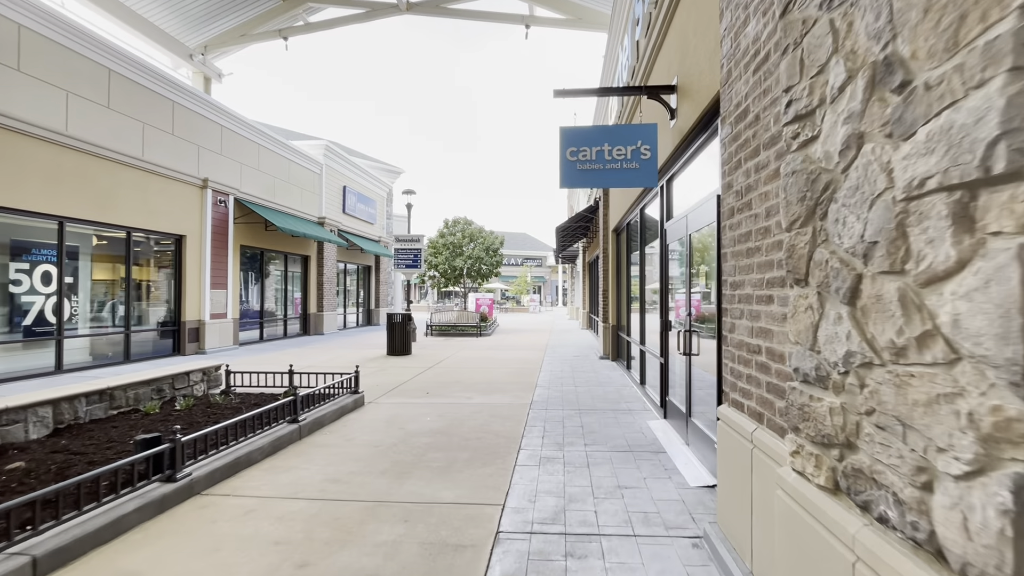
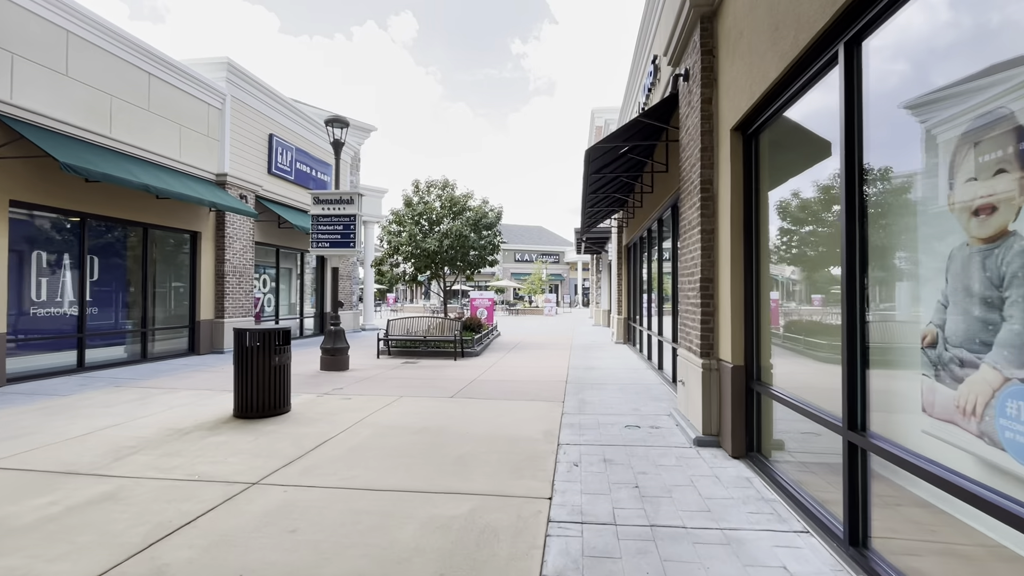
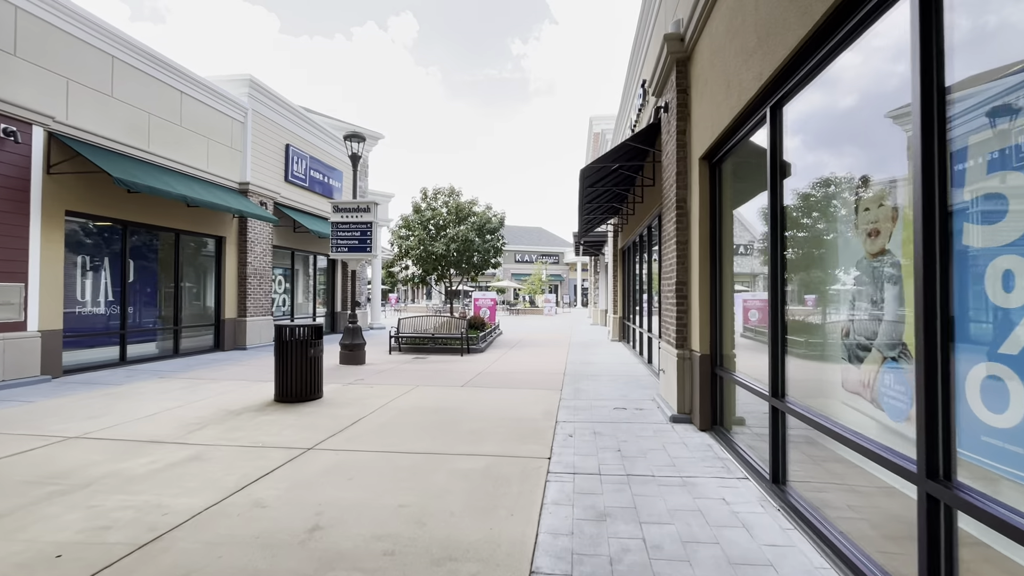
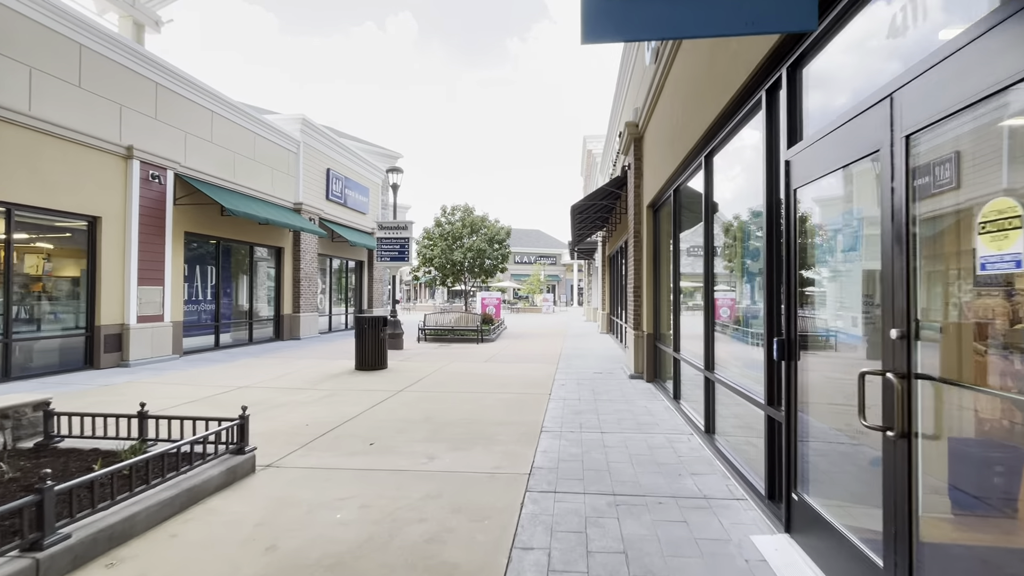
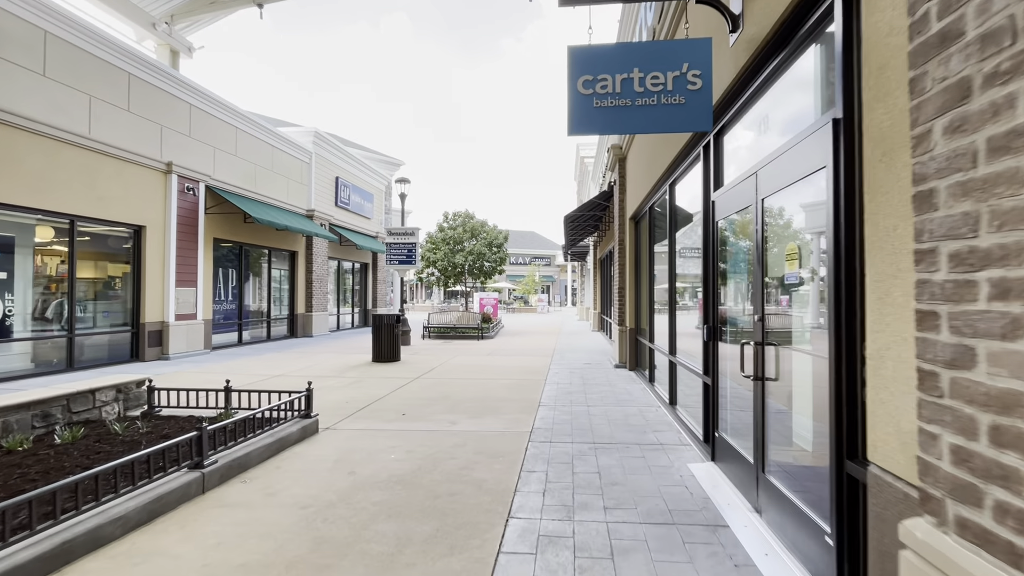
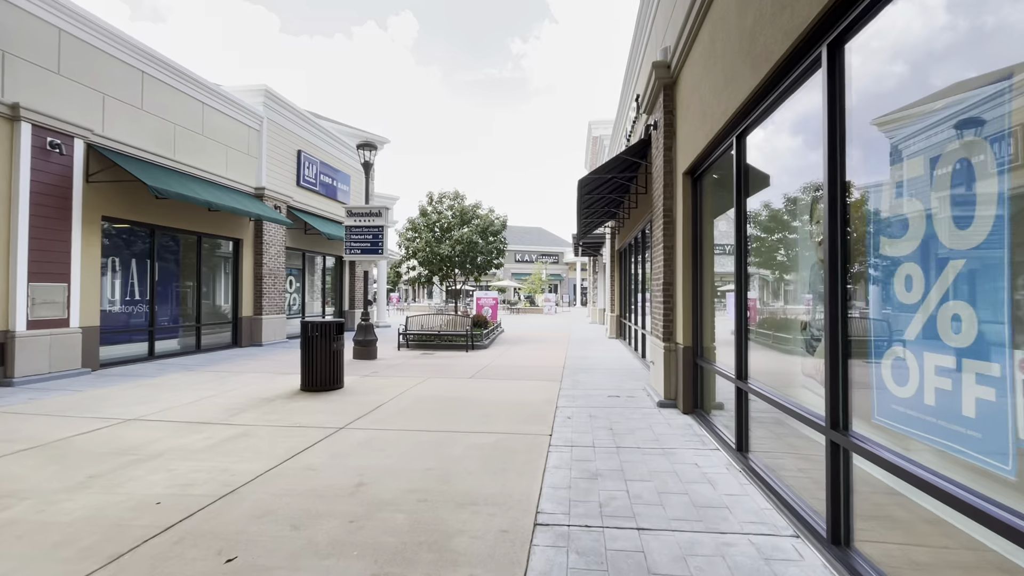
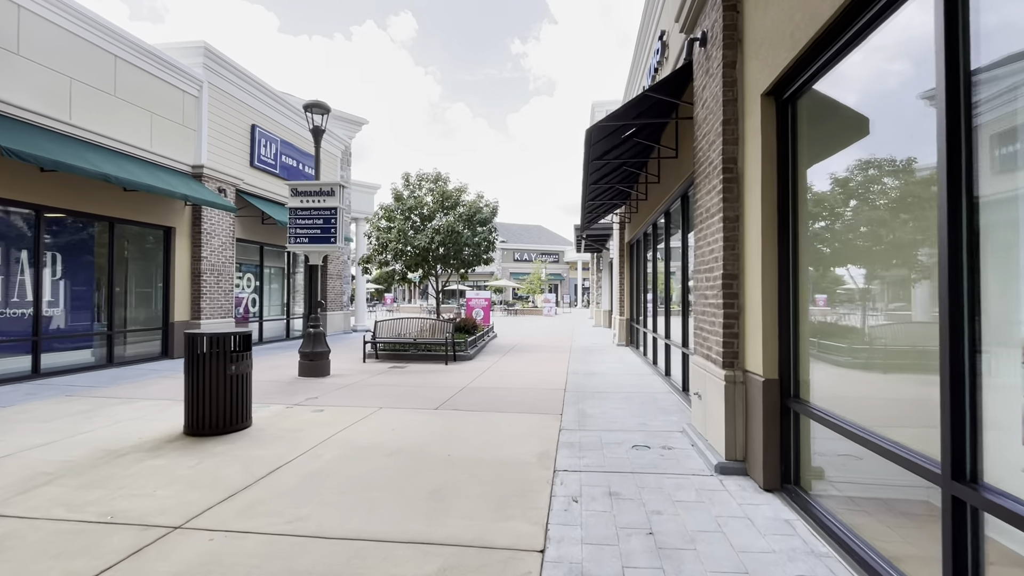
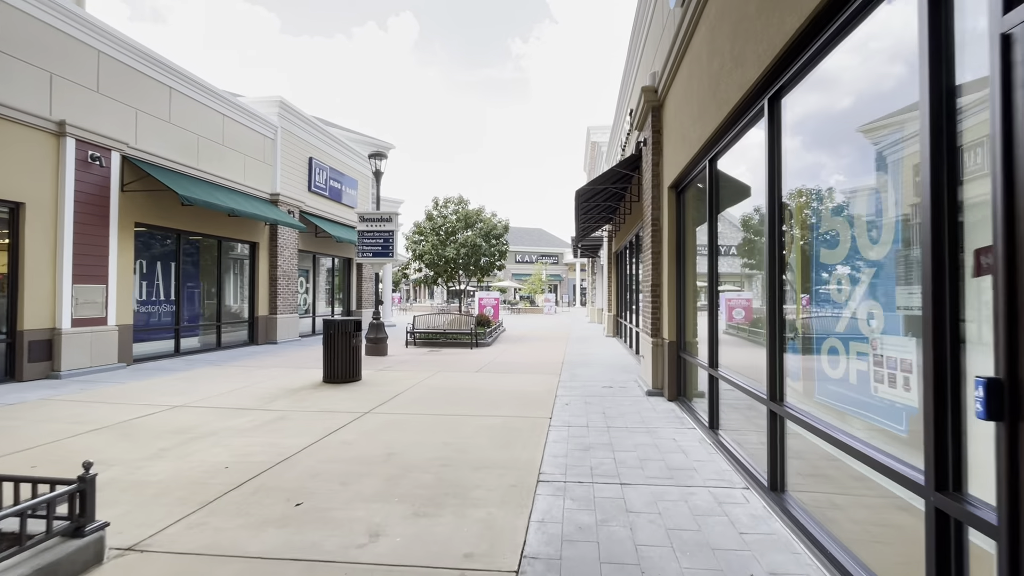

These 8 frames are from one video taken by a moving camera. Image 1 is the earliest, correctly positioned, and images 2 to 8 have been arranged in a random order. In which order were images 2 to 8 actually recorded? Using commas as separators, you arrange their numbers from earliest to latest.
5, 4, 8, 6, 3, 2, 7
